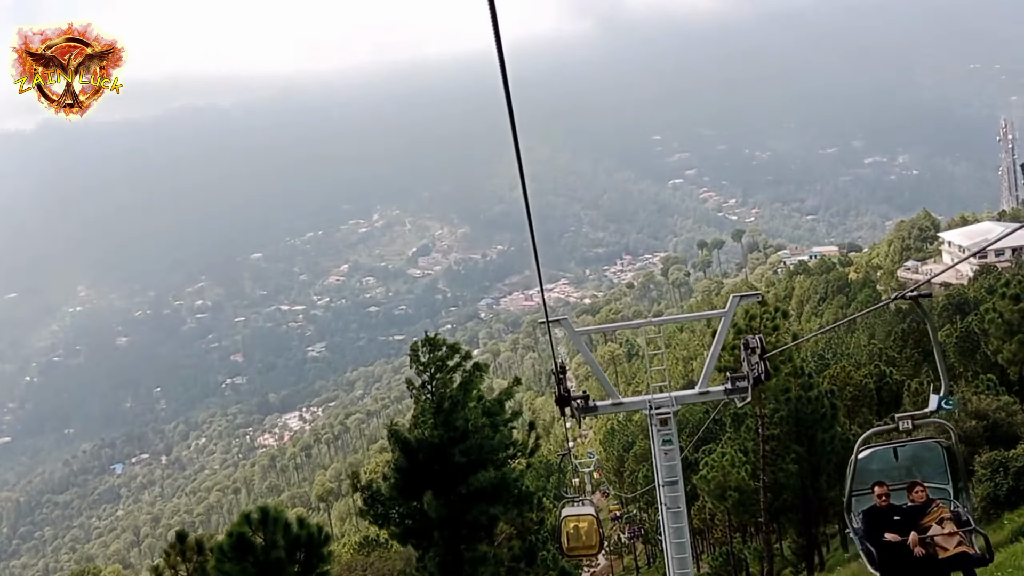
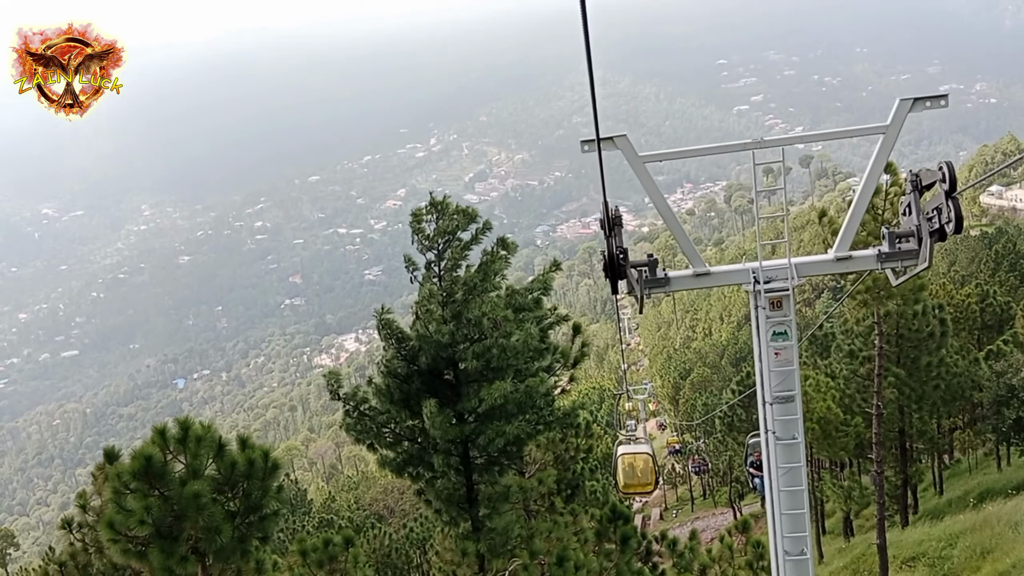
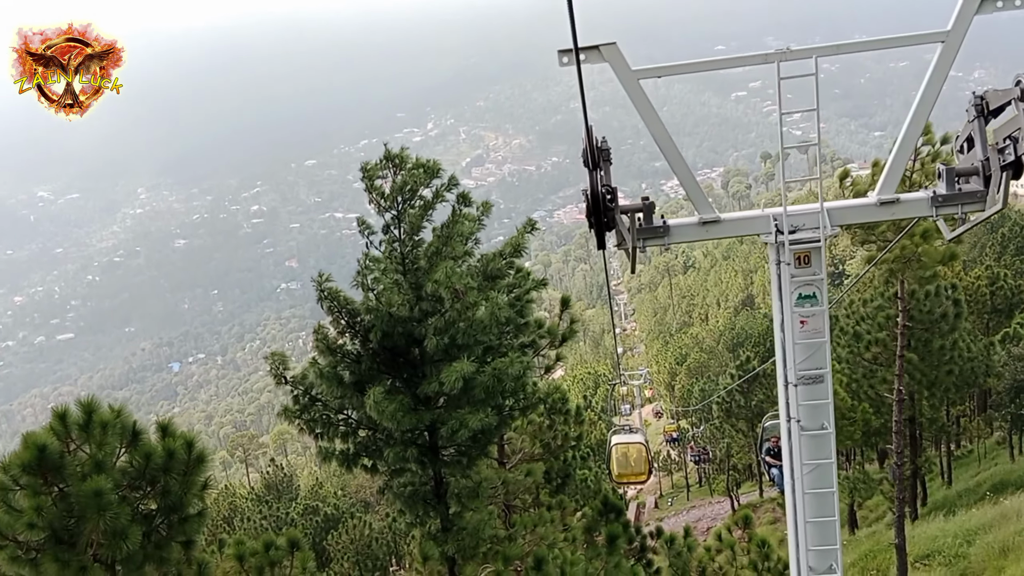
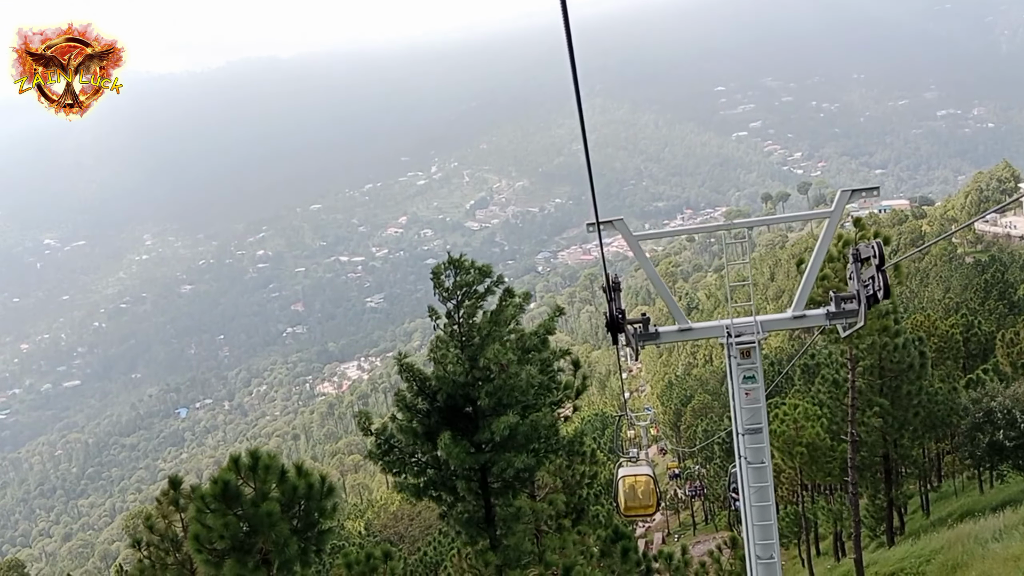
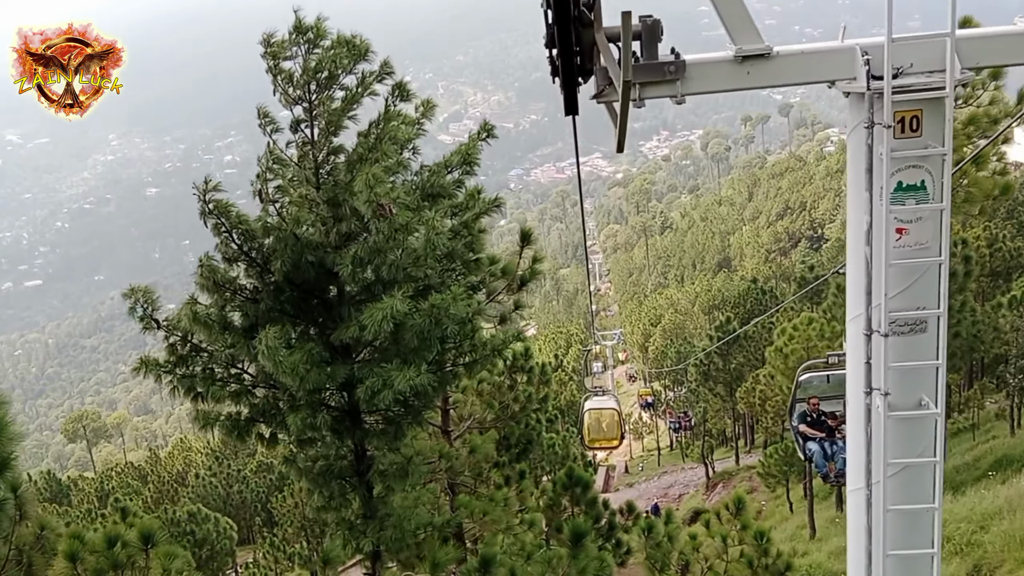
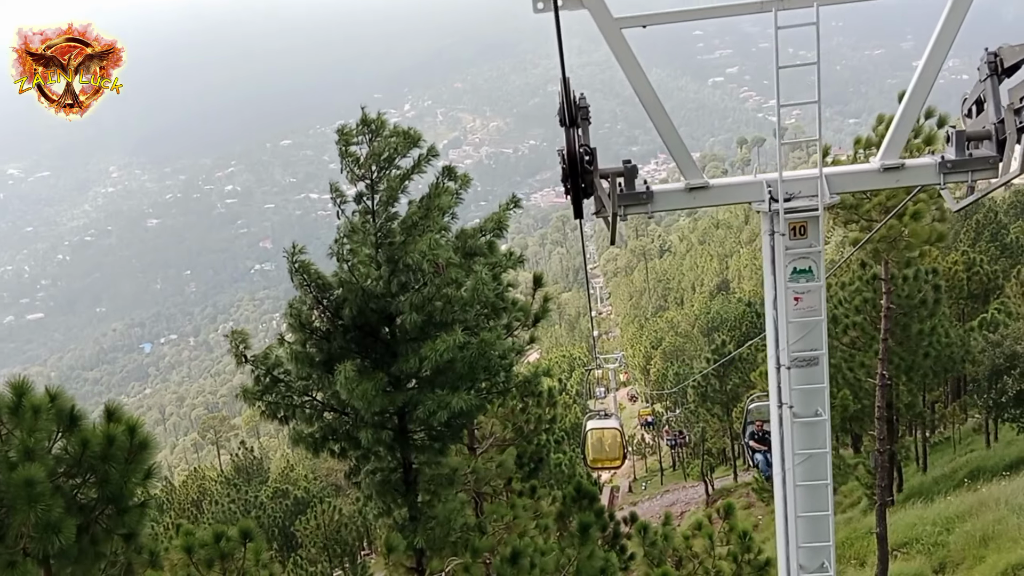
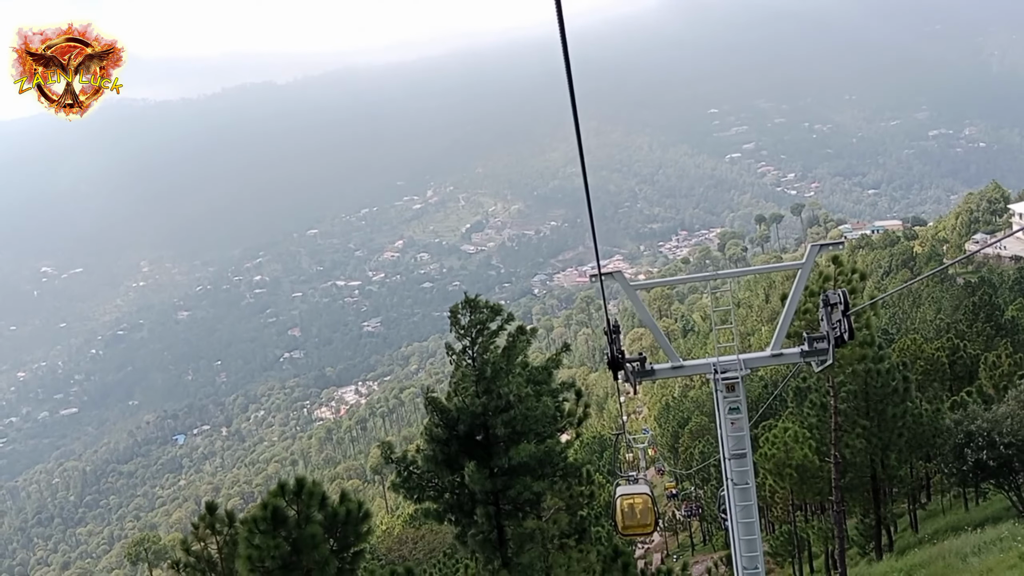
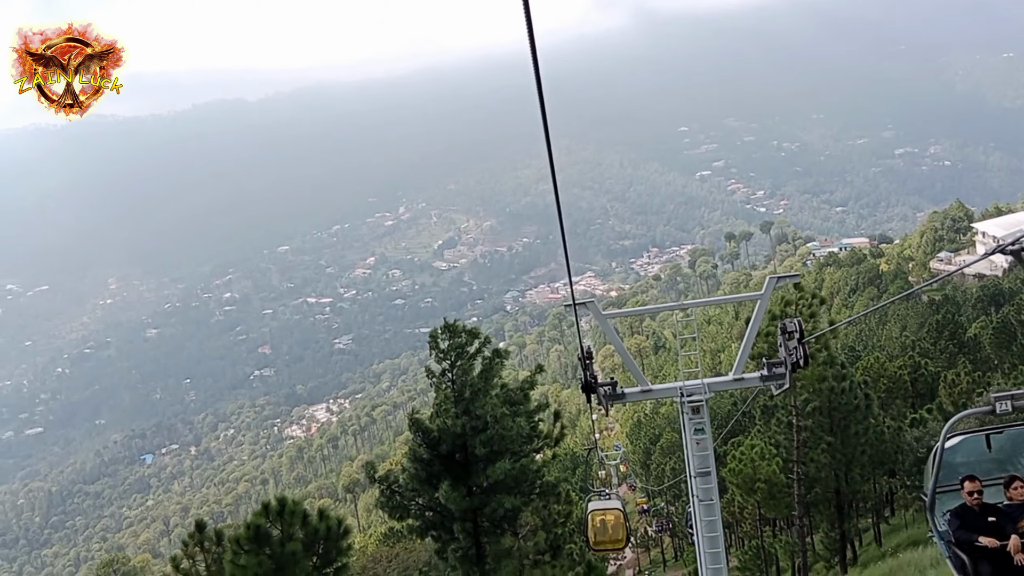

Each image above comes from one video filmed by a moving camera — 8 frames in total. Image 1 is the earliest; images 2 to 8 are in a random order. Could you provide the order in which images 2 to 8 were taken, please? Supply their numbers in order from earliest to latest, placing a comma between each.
8, 7, 4, 2, 3, 6, 5
